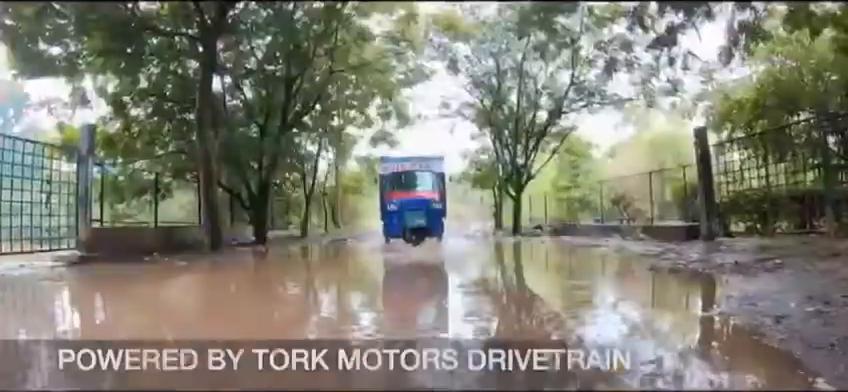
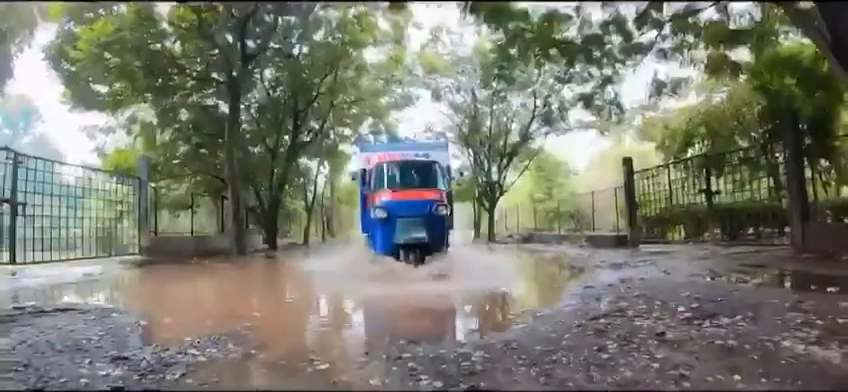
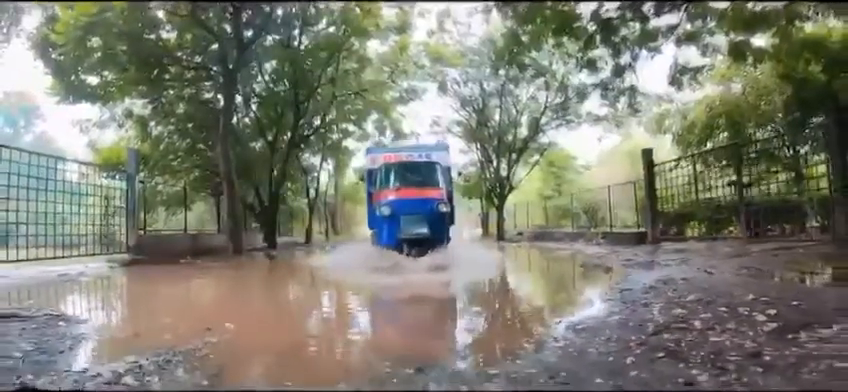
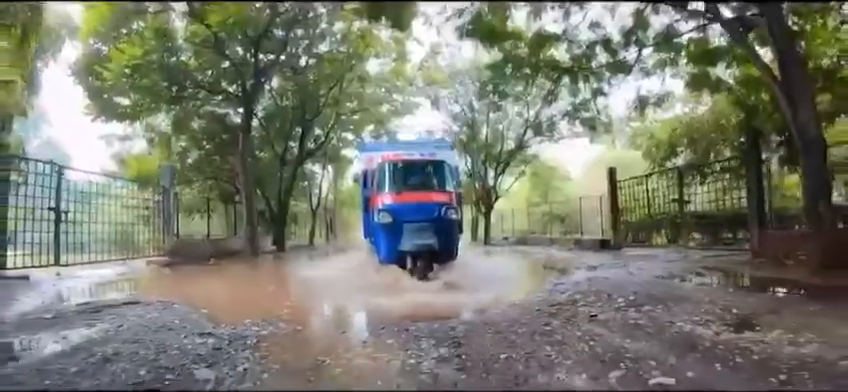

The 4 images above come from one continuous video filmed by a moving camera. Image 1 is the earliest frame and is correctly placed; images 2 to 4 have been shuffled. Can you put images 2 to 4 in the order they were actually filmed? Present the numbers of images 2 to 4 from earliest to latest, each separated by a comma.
3, 2, 4
